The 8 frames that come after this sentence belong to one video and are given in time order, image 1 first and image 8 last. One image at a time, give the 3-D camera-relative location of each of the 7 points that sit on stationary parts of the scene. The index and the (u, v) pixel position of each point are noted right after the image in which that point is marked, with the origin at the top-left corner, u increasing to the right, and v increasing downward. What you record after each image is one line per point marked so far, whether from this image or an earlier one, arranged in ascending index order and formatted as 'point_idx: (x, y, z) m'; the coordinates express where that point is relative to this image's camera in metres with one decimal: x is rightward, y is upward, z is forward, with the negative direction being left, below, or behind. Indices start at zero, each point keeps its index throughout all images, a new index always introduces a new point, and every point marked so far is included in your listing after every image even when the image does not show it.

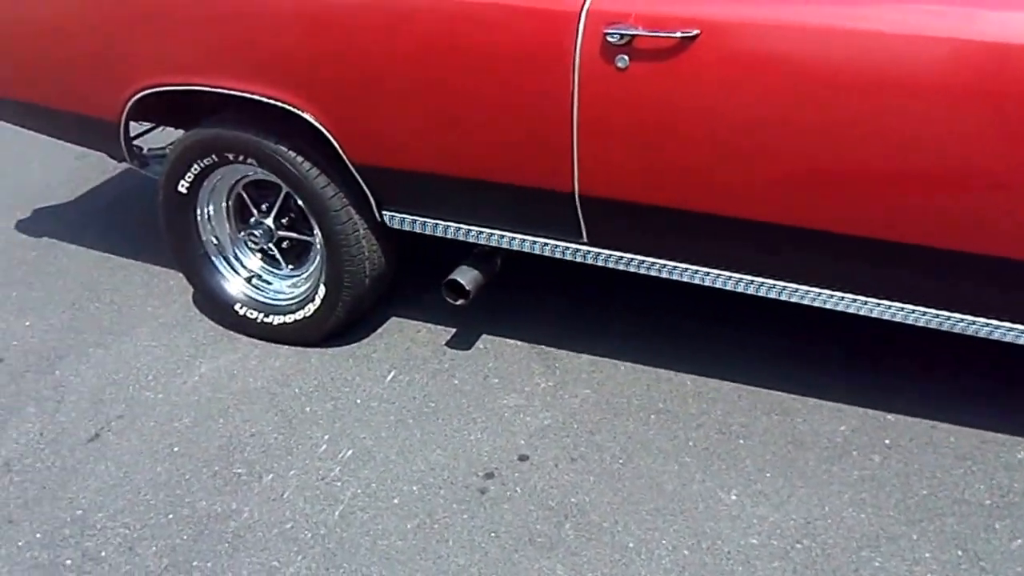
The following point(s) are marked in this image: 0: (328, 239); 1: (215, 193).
0: (-0.5, +0.1, +3.2) m
1: (-0.8, +0.3, +3.3) m
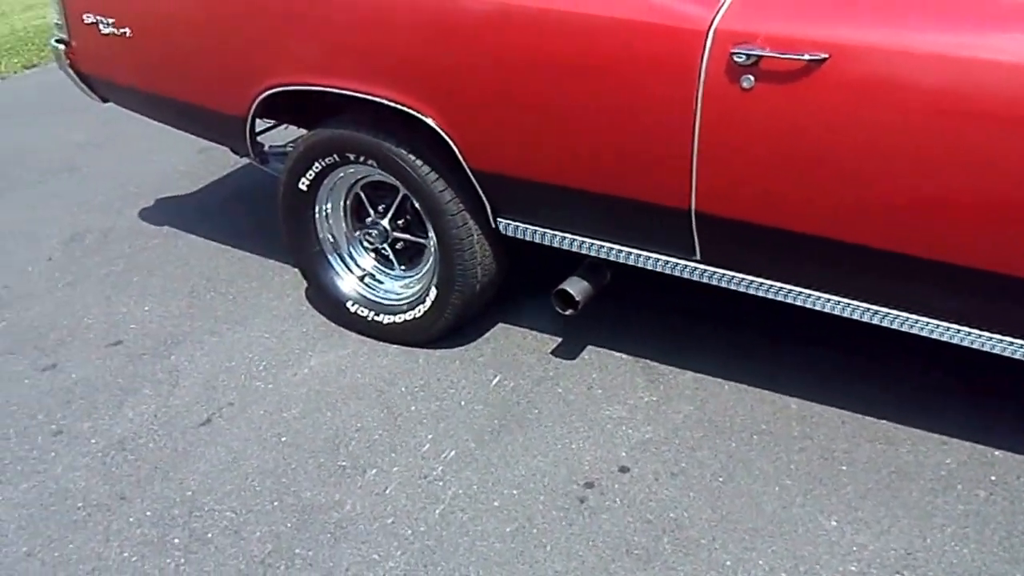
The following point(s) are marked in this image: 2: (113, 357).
0: (-0.2, +0.1, +3.2) m
1: (-0.5, +0.3, +3.4) m
2: (-1.2, -0.2, +3.5) m
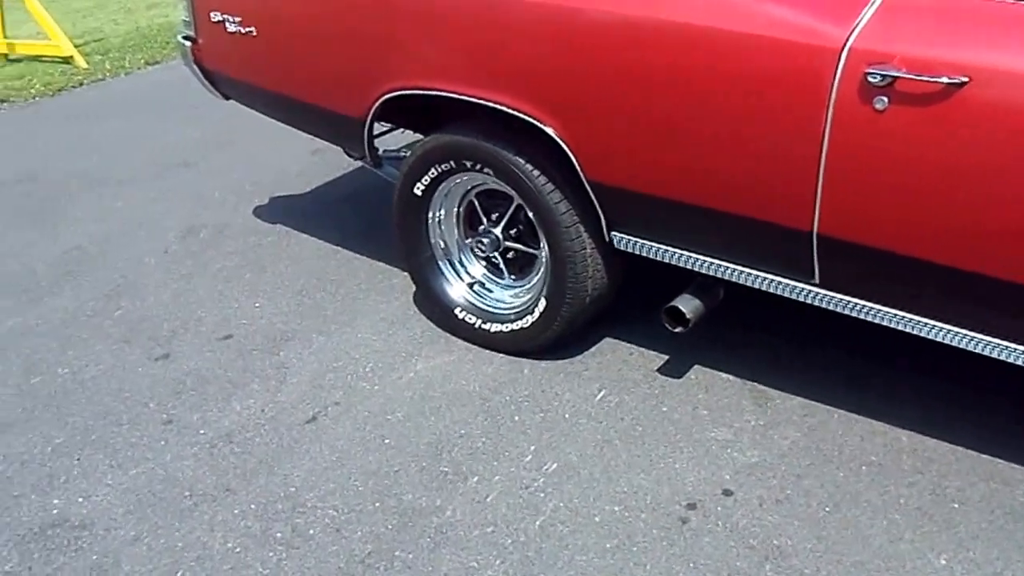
0: (+0.1, +0.1, +3.2) m
1: (-0.2, +0.3, +3.5) m
2: (-0.9, -0.2, +3.6) m
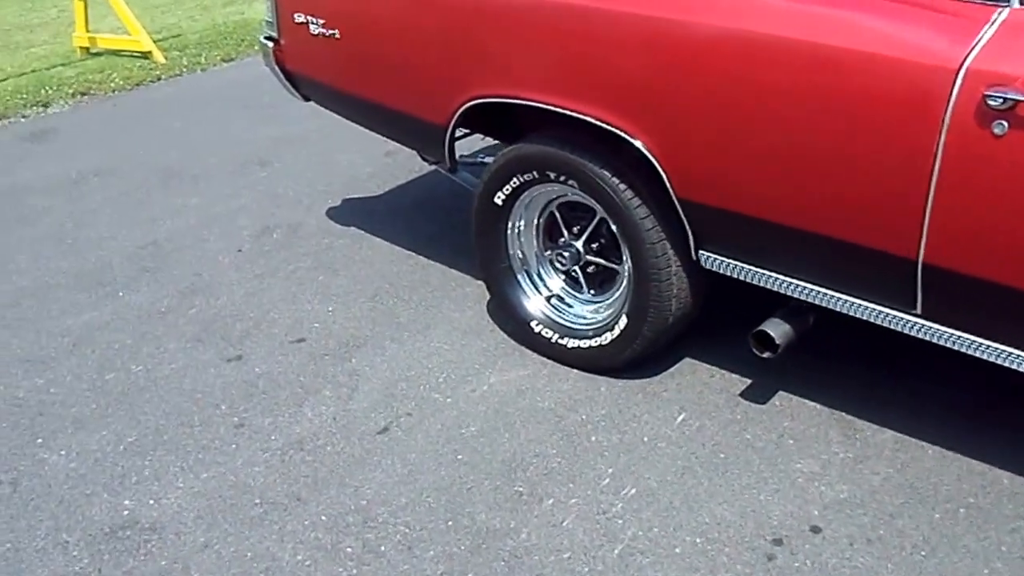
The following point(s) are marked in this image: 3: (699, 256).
0: (+0.3, 0.0, +3.1) m
1: (0.0, +0.2, +3.4) m
2: (-0.7, -0.2, +3.6) m
3: (+0.5, +0.1, +3.1) m
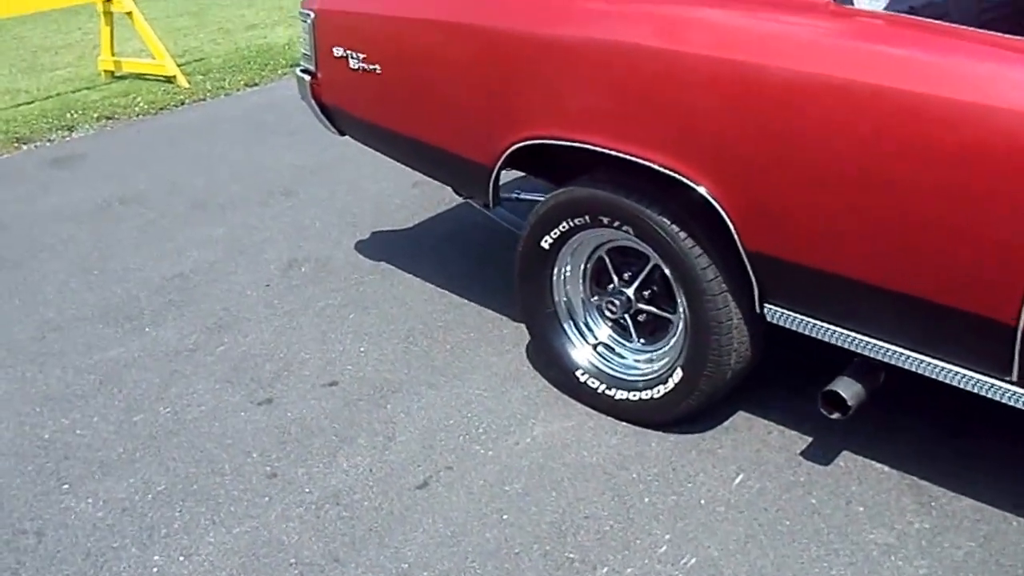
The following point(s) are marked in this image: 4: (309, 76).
0: (+0.5, -0.1, +3.0) m
1: (+0.2, +0.1, +3.2) m
2: (-0.5, -0.3, +3.4) m
3: (+0.6, -0.1, +2.9) m
4: (-0.6, +0.7, +3.6) m
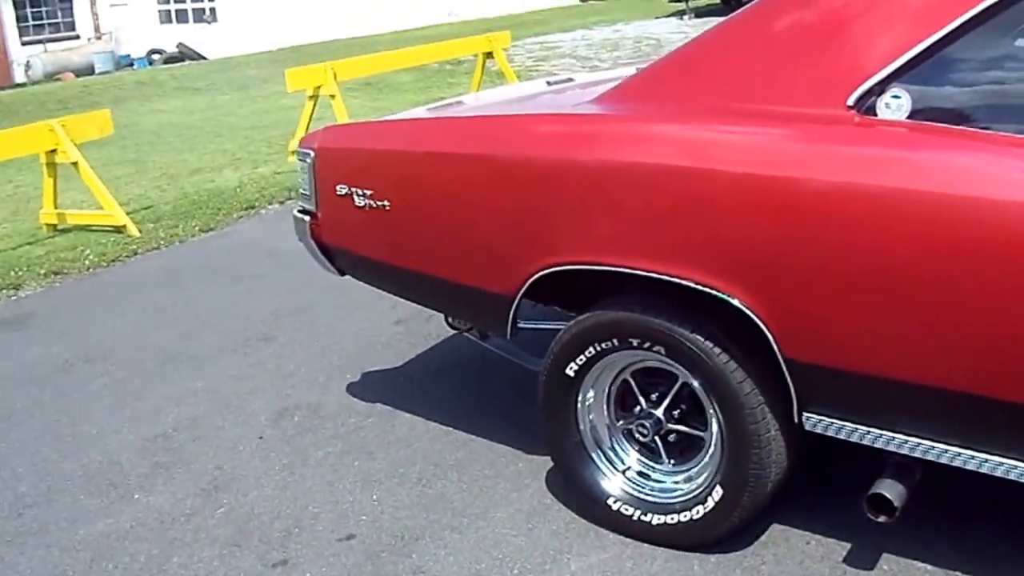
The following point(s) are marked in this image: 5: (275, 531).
0: (+0.5, -0.4, +2.9) m
1: (+0.2, -0.2, +3.1) m
2: (-0.4, -0.7, +3.2) m
3: (+0.7, -0.3, +2.9) m
4: (-0.6, +0.2, +3.5) m
5: (-0.7, -0.7, +3.4) m
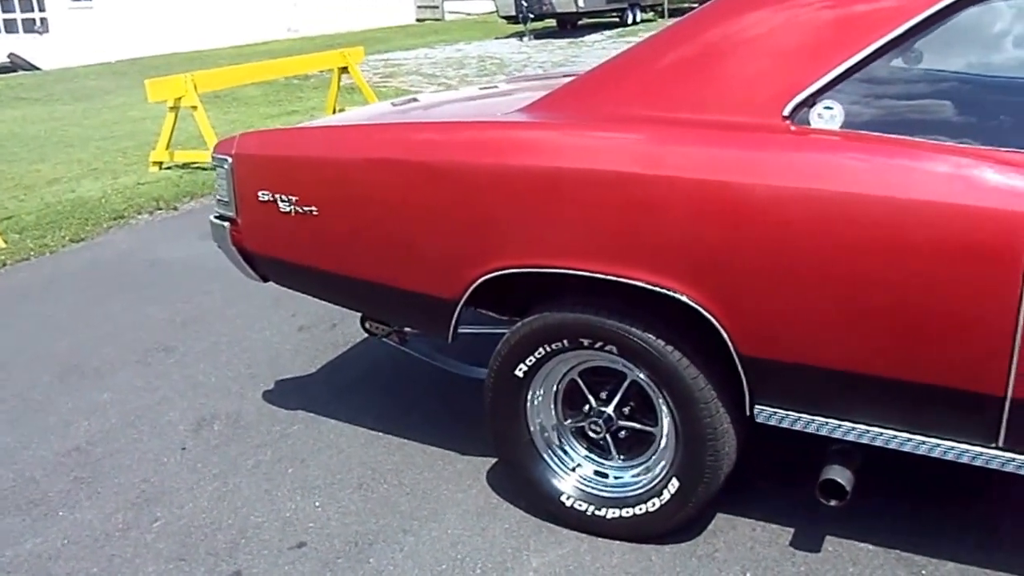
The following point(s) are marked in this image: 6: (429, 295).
0: (+0.5, -0.4, +3.1) m
1: (+0.1, -0.2, +3.2) m
2: (-0.6, -0.7, +3.2) m
3: (+0.6, -0.3, +3.1) m
4: (-0.8, +0.2, +3.5) m
5: (-0.8, -0.7, +3.3) m
6: (-0.2, 0.0, +3.2) m
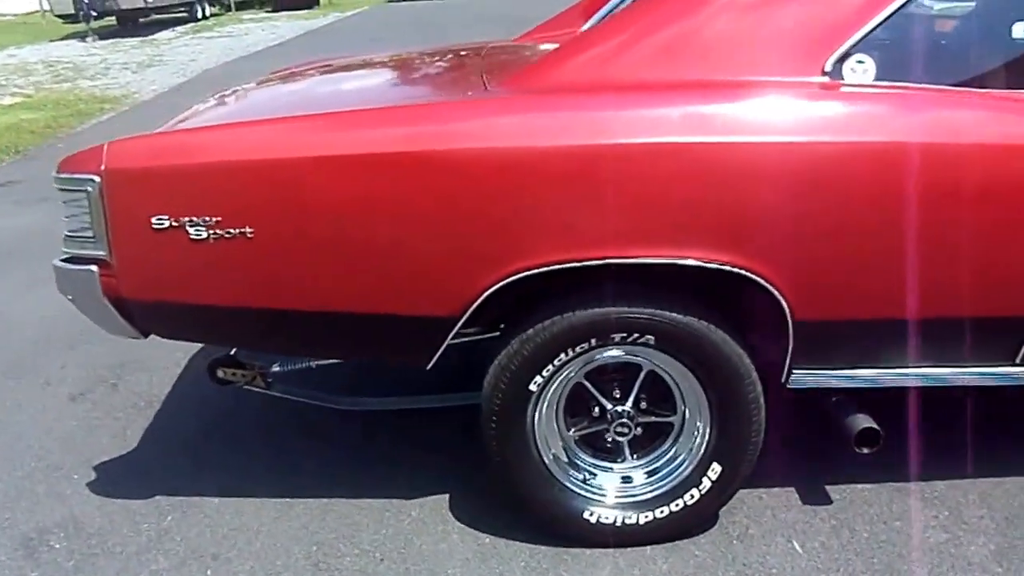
0: (+0.5, -0.3, +2.9) m
1: (+0.1, -0.2, +2.8) m
2: (-0.3, -0.8, +2.5) m
3: (+0.7, -0.2, +2.9) m
4: (-0.8, +0.1, +2.6) m
5: (-0.6, -0.8, +2.4) m
6: (-0.1, 0.0, +2.6) m
